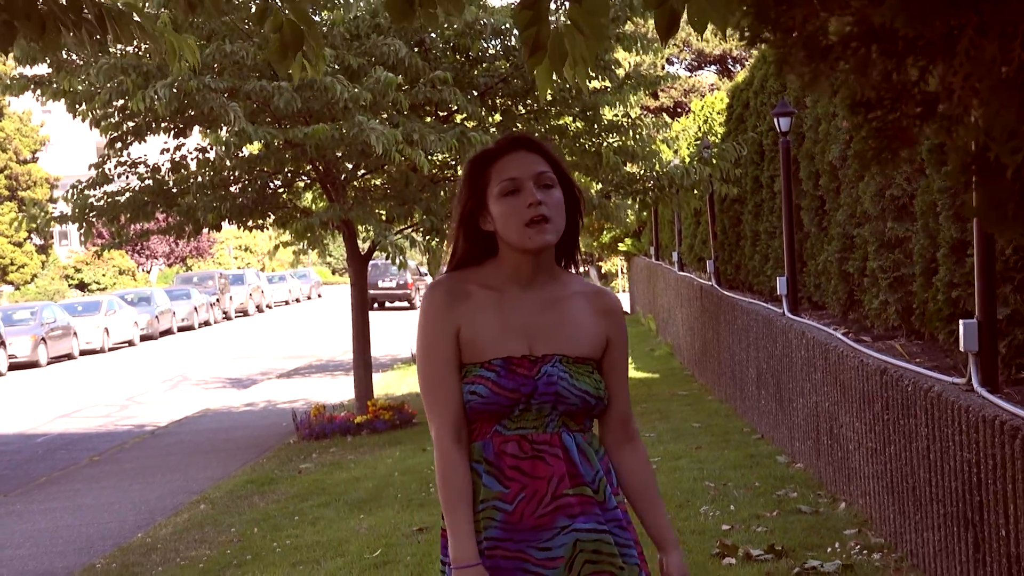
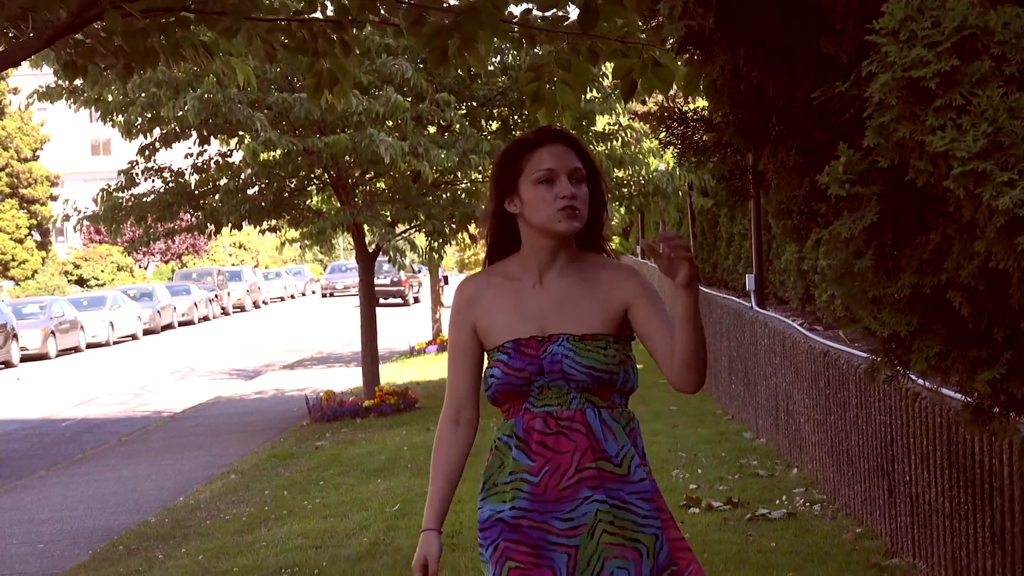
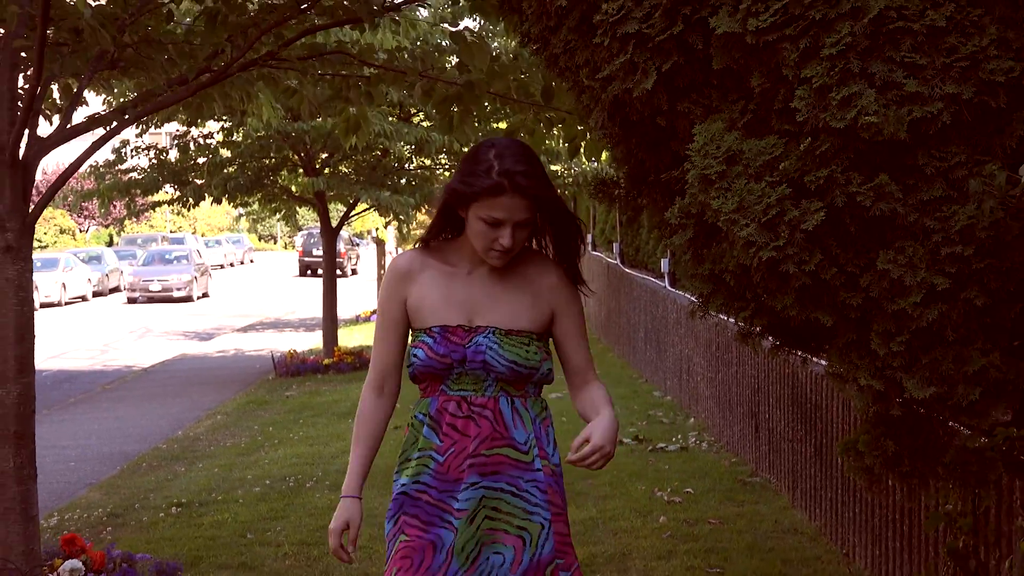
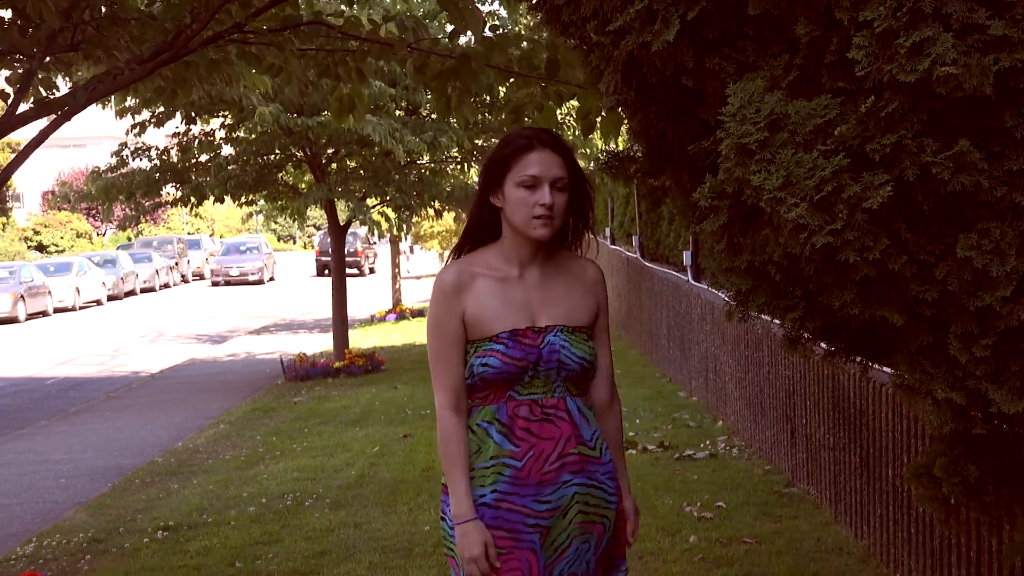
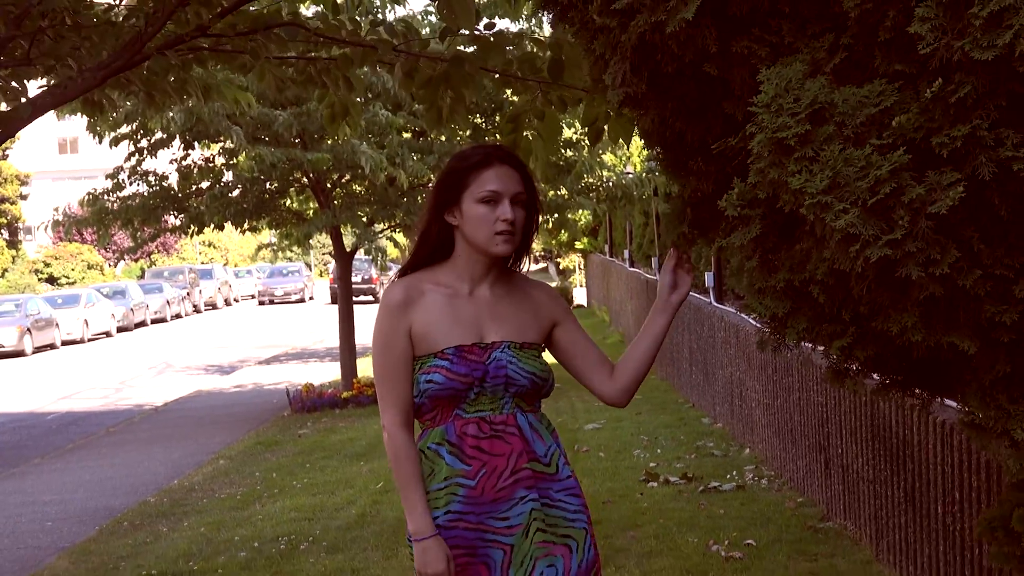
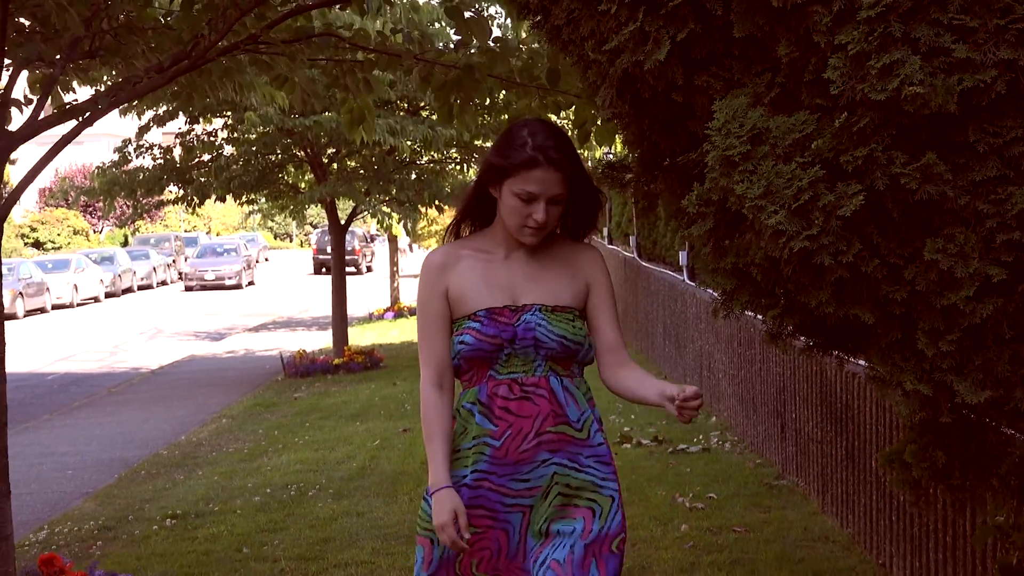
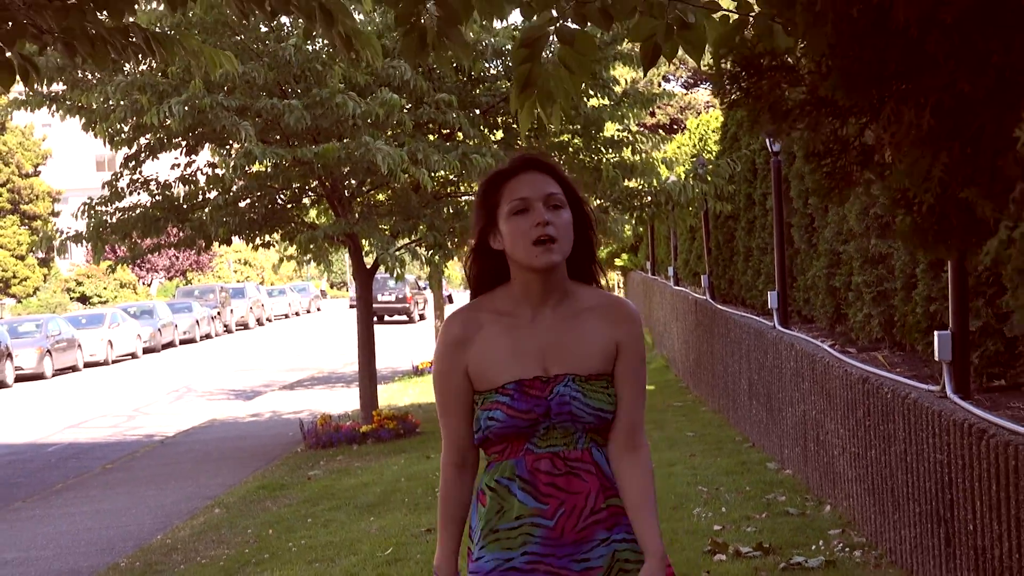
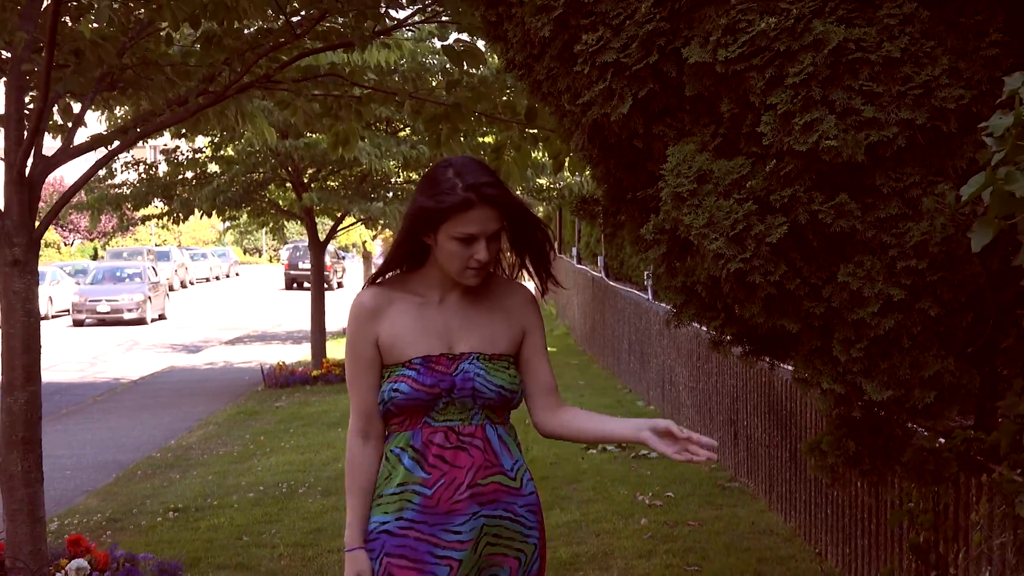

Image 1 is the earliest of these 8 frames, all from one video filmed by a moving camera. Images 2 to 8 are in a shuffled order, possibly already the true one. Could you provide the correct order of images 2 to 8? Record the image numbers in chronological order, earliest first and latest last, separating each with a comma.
7, 2, 5, 4, 6, 3, 8
